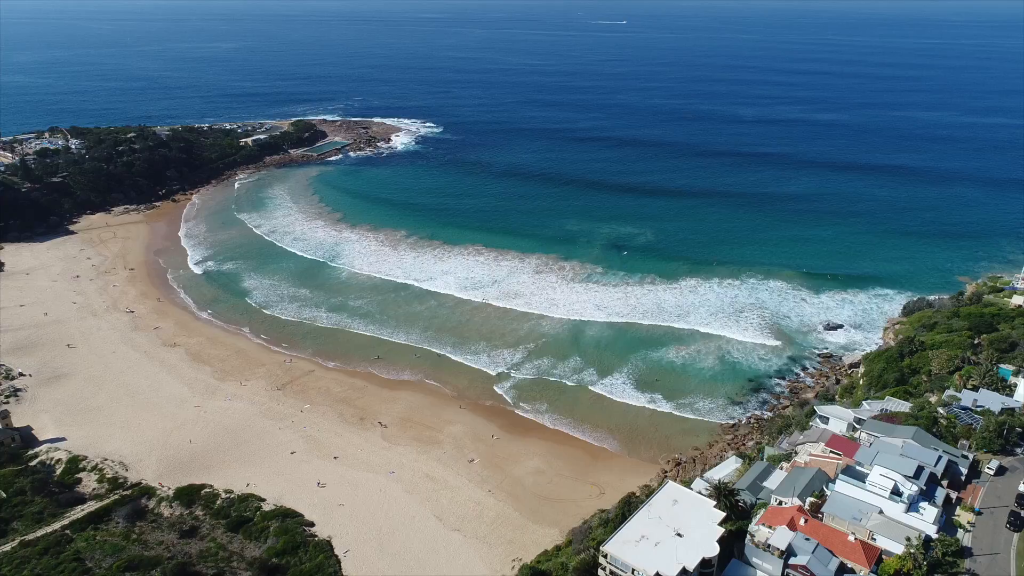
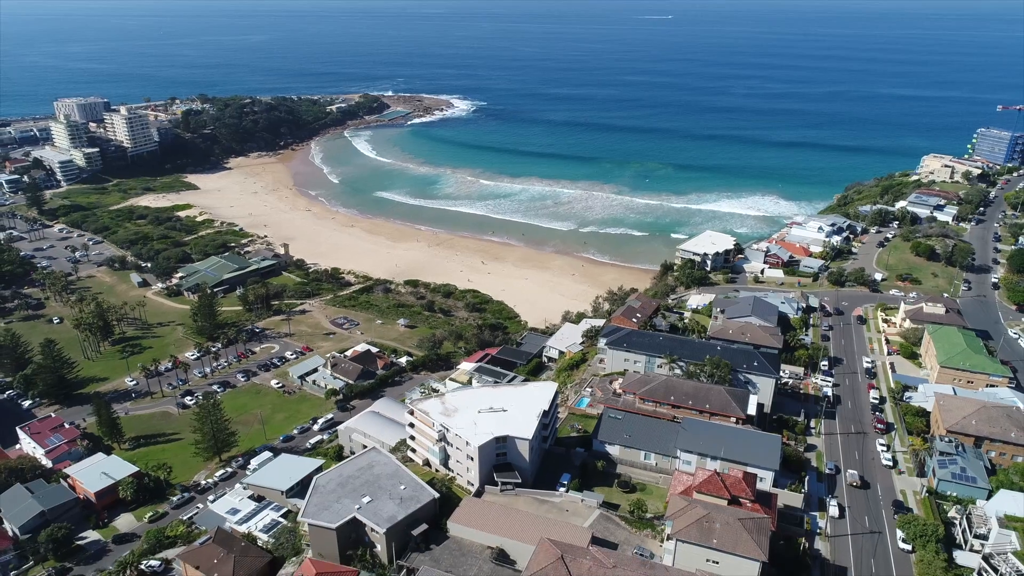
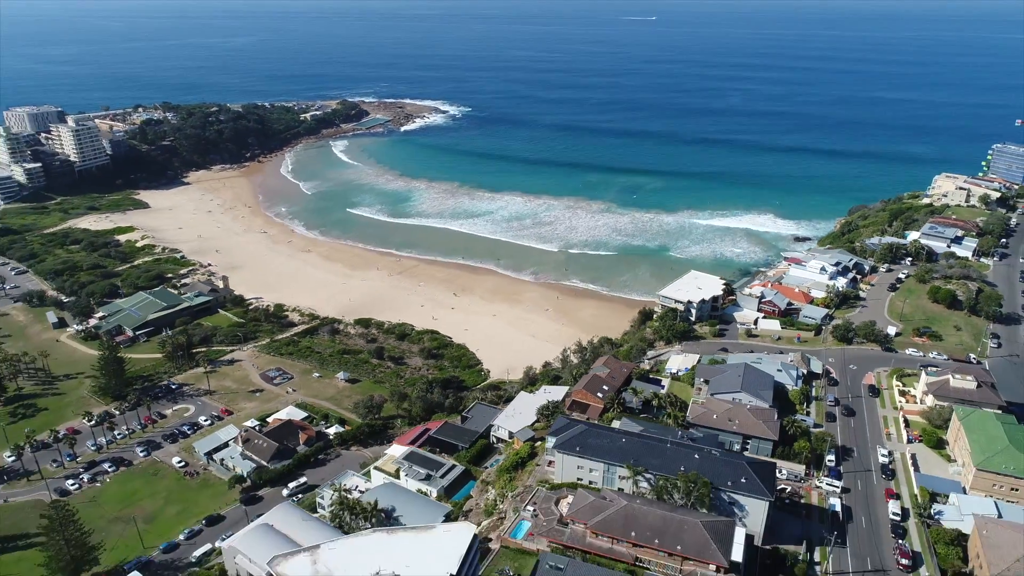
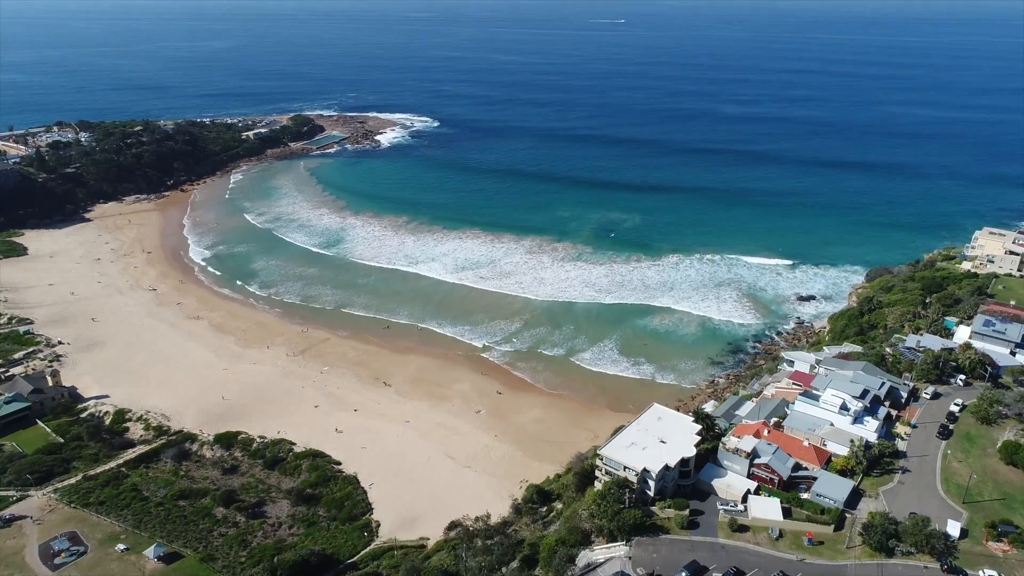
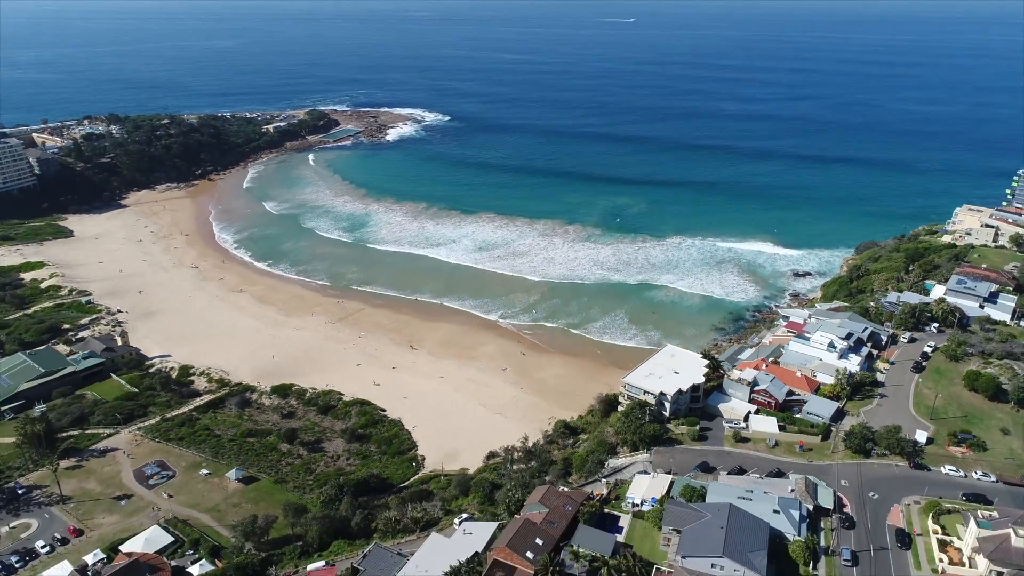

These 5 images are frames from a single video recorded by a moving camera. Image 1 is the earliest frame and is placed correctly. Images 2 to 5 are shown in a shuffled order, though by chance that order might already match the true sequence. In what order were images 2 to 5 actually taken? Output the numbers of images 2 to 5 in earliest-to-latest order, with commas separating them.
4, 5, 3, 2
